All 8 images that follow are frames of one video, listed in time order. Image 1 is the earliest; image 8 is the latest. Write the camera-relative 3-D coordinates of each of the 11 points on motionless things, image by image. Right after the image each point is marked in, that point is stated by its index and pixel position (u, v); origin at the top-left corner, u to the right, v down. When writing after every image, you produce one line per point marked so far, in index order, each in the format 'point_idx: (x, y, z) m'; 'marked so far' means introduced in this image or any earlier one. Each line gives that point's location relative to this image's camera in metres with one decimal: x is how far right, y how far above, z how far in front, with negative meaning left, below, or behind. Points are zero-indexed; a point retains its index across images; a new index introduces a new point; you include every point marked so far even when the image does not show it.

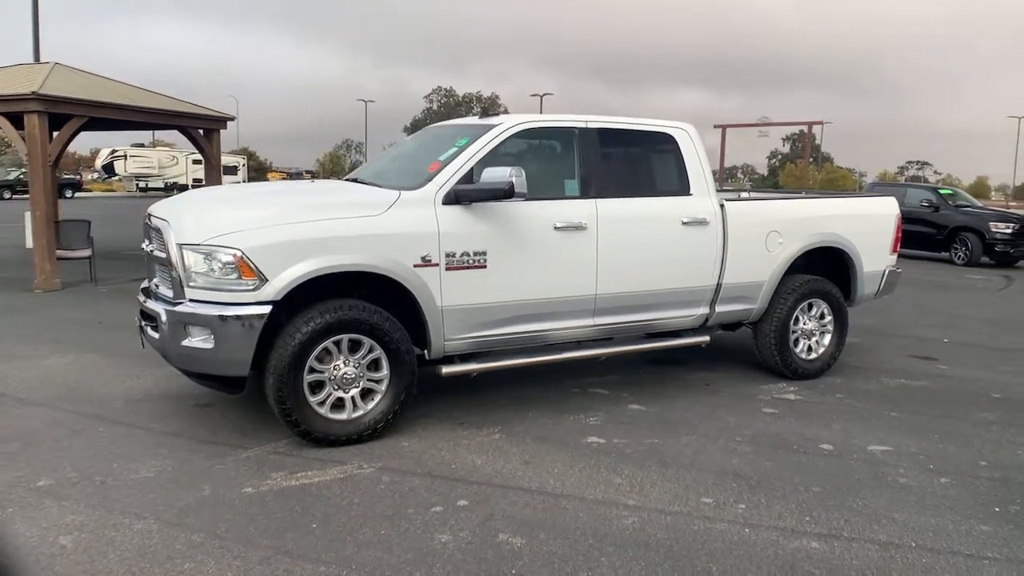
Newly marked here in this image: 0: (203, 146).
0: (-5.0, +2.3, +12.8) m
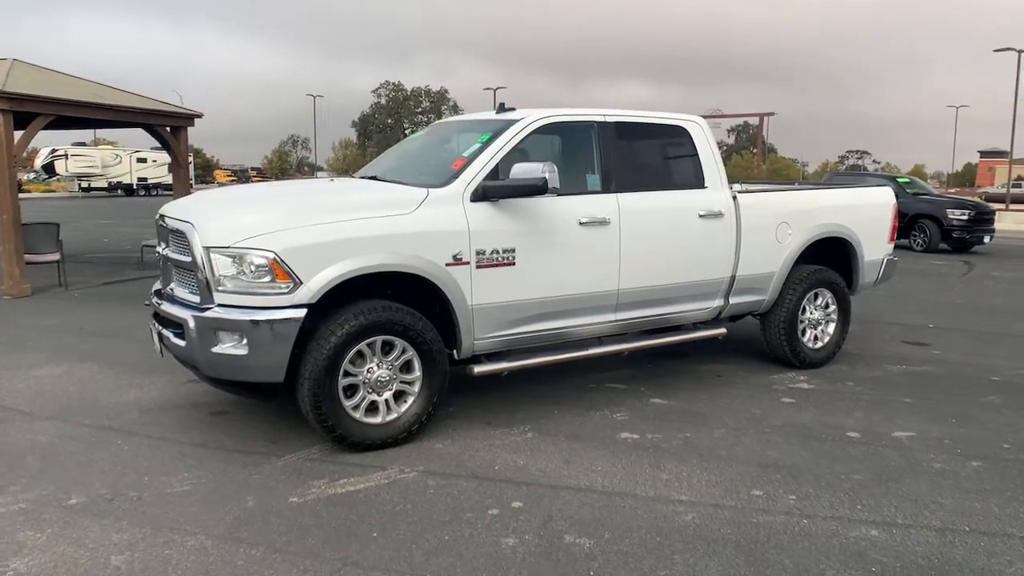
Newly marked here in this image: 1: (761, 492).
0: (-5.4, +2.3, +12.4) m
1: (+1.3, -1.1, +4.1) m
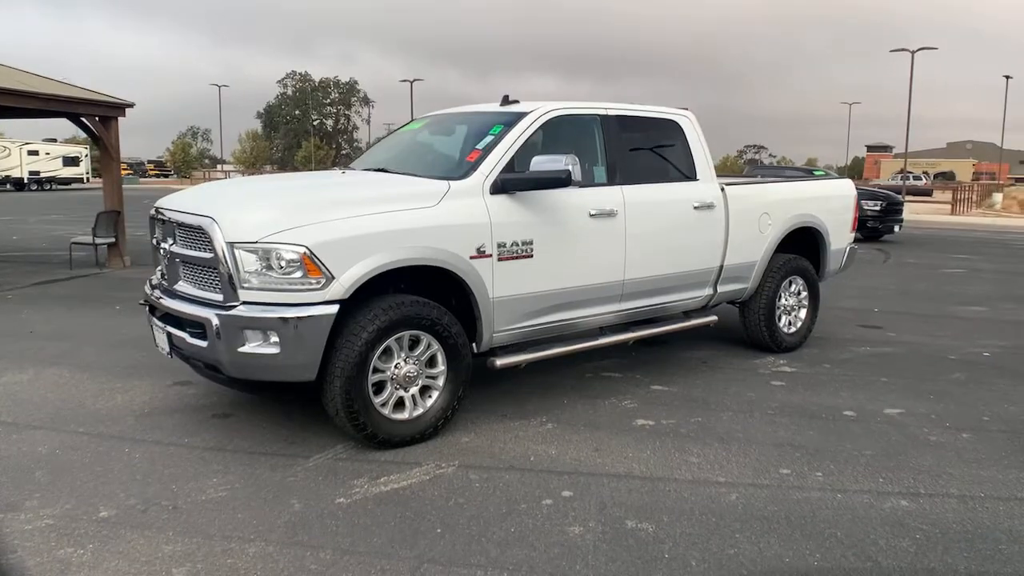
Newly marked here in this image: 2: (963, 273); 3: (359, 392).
0: (-6.1, +2.3, +11.7) m
1: (+1.5, -1.0, +4.3) m
2: (+7.8, +0.2, +13.6) m
3: (-0.8, -0.6, +4.3) m
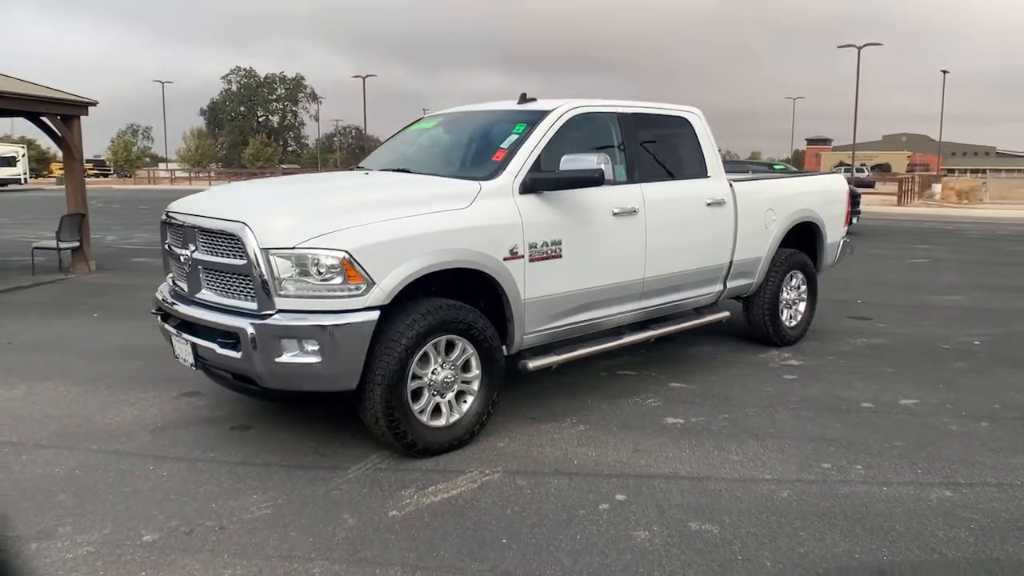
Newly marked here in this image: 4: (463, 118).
0: (-6.4, +2.2, +11.2) m
1: (+1.8, -1.0, +4.4) m
2: (+7.4, +0.4, +14.0) m
3: (-0.6, -0.6, +4.2) m
4: (-0.3, +1.2, +5.7) m
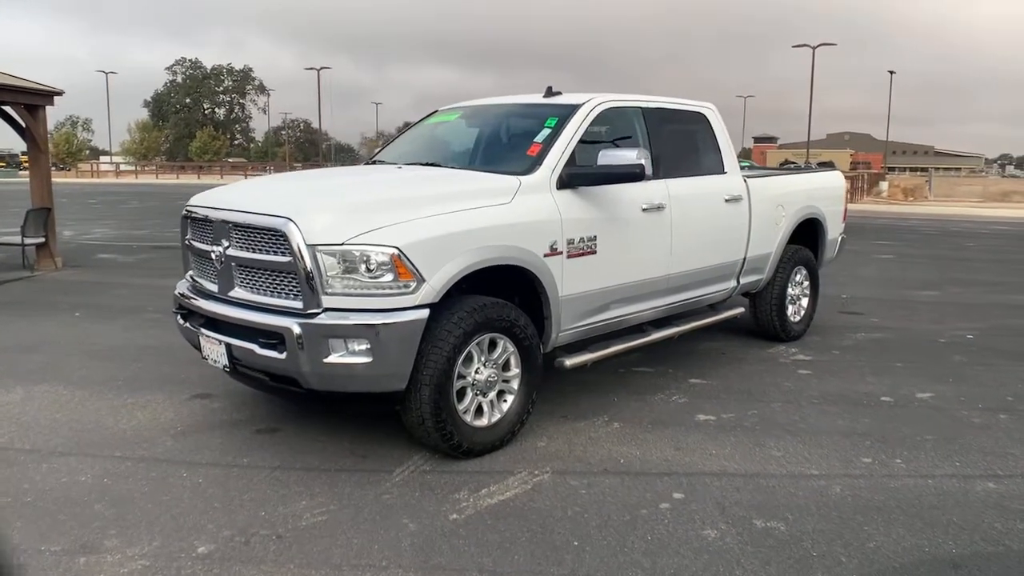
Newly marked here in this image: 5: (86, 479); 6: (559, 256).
0: (-6.6, +2.2, +10.7) m
1: (+2.0, -1.0, +4.4) m
2: (+7.0, +0.5, +14.3) m
3: (-0.3, -0.6, +4.0) m
4: (-0.2, +1.3, +5.6) m
5: (-2.2, -1.0, +4.0) m
6: (+0.3, +0.2, +4.6) m
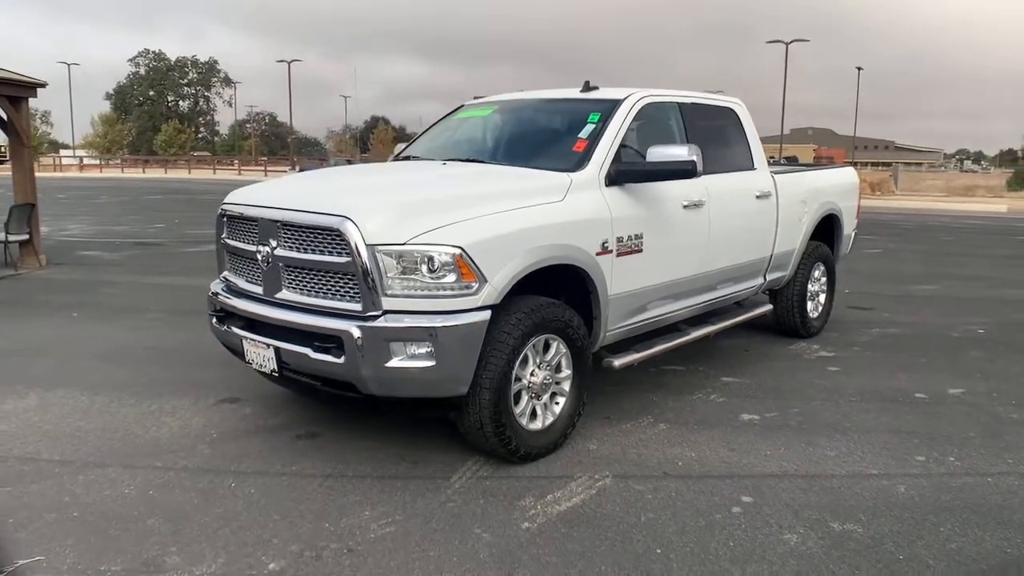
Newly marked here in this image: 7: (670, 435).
0: (-6.6, +2.2, +10.3) m
1: (+2.3, -0.9, +4.4) m
2: (+6.9, +0.6, +14.5) m
3: (0.0, -0.6, +3.9) m
4: (+0.1, +1.3, +5.5) m
5: (-1.8, -1.0, +3.8) m
6: (+0.6, +0.2, +4.5) m
7: (+0.9, -0.9, +4.6) m
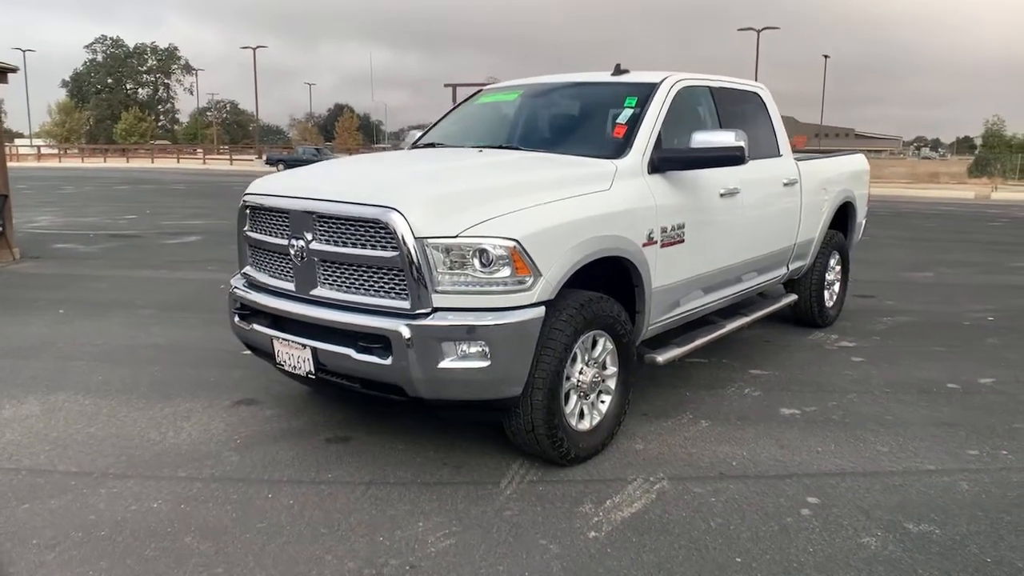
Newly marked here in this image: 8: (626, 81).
0: (-6.6, +2.3, +9.8) m
1: (+2.5, -0.9, +4.3) m
2: (+6.6, +0.9, +14.6) m
3: (+0.2, -0.6, +3.7) m
4: (+0.2, +1.3, +5.2) m
5: (-1.6, -1.0, +3.5) m
6: (+0.8, +0.2, +4.3) m
7: (+1.1, -0.8, +4.5) m
8: (+0.7, +1.3, +5.0) m
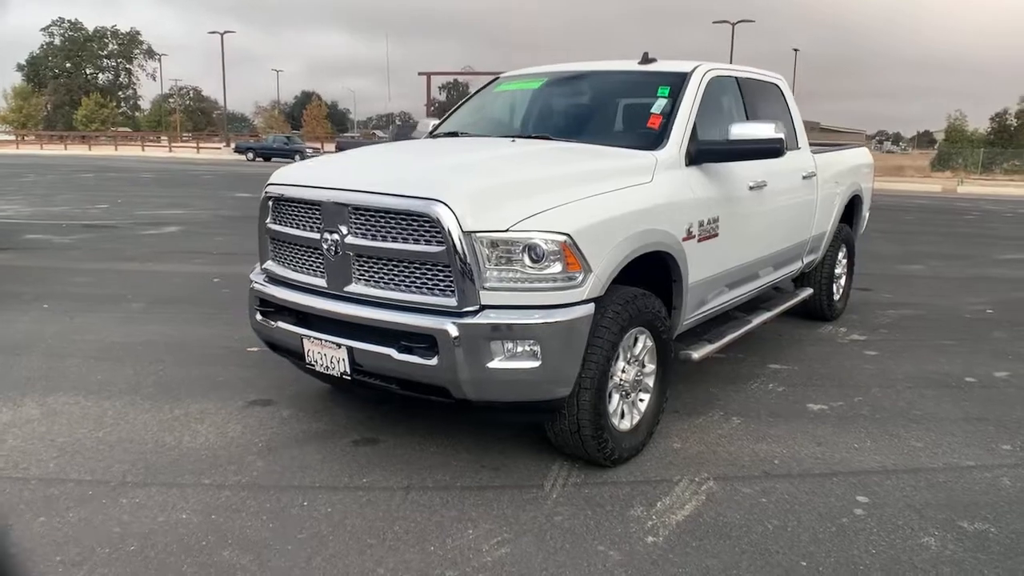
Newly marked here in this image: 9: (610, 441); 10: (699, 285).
0: (-6.7, +2.4, +9.3) m
1: (+2.7, -0.9, +4.3) m
2: (+6.4, +1.0, +14.7) m
3: (+0.4, -0.5, +3.6) m
4: (+0.4, +1.4, +5.1) m
5: (-1.4, -0.9, +3.3) m
6: (+0.9, +0.3, +4.2) m
7: (+1.3, -0.8, +4.4) m
8: (+0.9, +1.3, +4.8) m
9: (+0.5, -0.7, +3.7) m
10: (+1.0, 0.0, +4.4) m
